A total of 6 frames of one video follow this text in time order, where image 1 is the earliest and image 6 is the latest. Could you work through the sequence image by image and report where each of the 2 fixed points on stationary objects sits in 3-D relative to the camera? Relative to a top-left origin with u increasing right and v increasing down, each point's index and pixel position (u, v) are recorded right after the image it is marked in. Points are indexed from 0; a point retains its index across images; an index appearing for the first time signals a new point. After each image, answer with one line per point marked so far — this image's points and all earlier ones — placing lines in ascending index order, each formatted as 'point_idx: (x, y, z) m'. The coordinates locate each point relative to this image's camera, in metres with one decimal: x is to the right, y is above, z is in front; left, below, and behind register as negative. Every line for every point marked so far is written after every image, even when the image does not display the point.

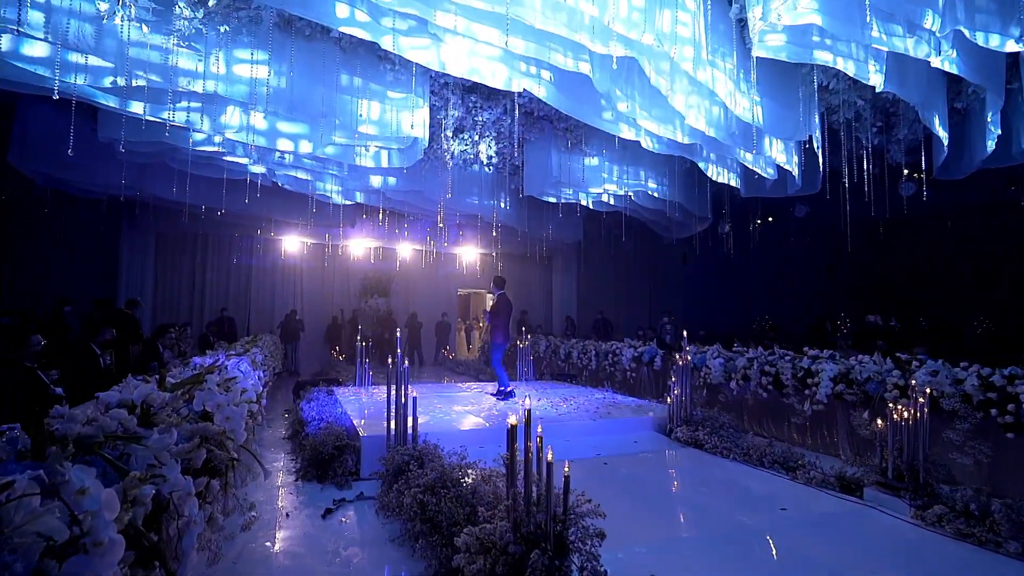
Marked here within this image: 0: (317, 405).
0: (-2.1, -1.3, +5.9) m
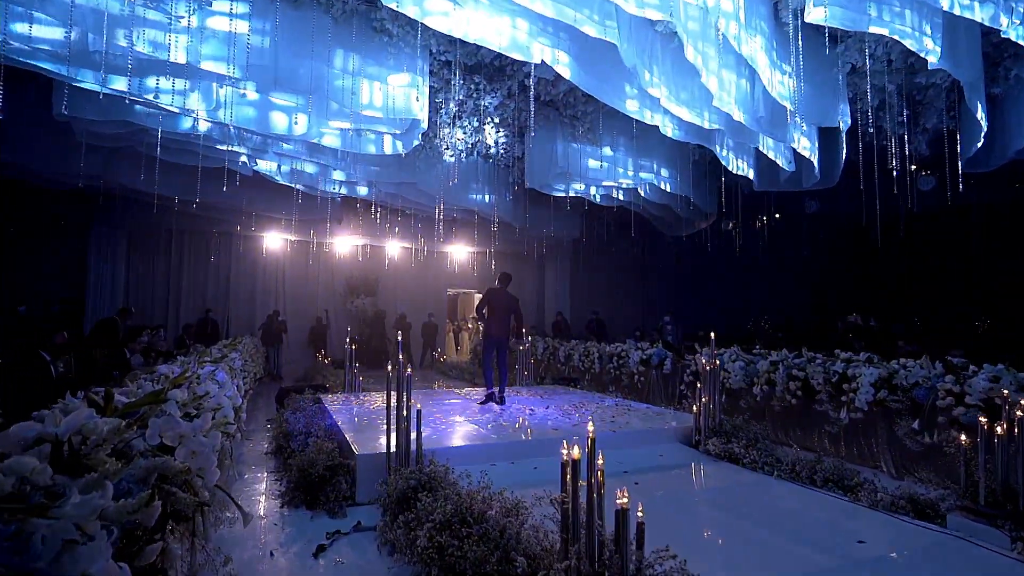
0: (-2.0, -1.2, +5.3) m
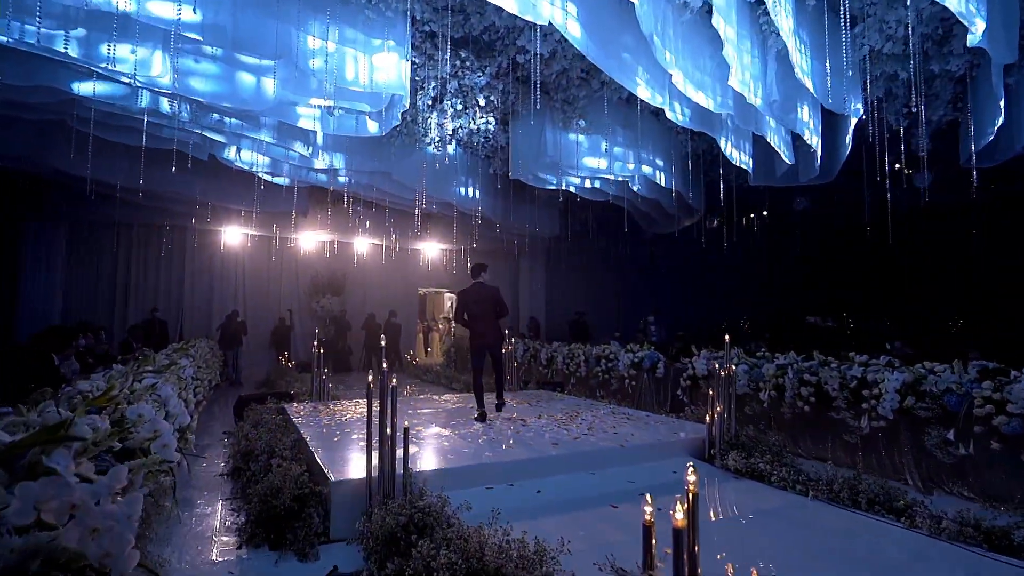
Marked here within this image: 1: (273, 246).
0: (-2.1, -1.2, +4.6) m
1: (-5.7, +1.0, +13.2) m
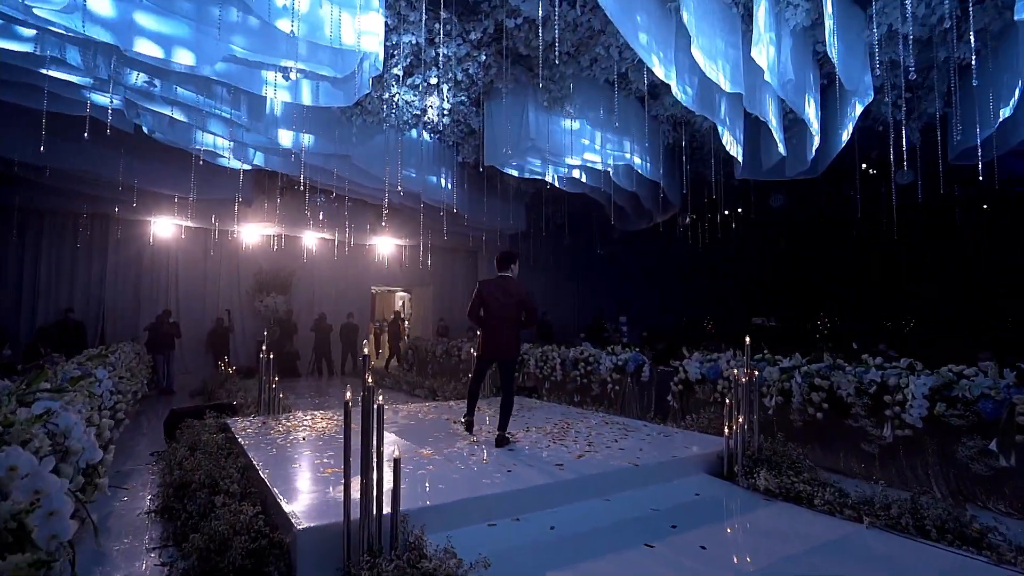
0: (-2.1, -1.2, +3.8) m
1: (-6.6, +1.1, +12.0) m
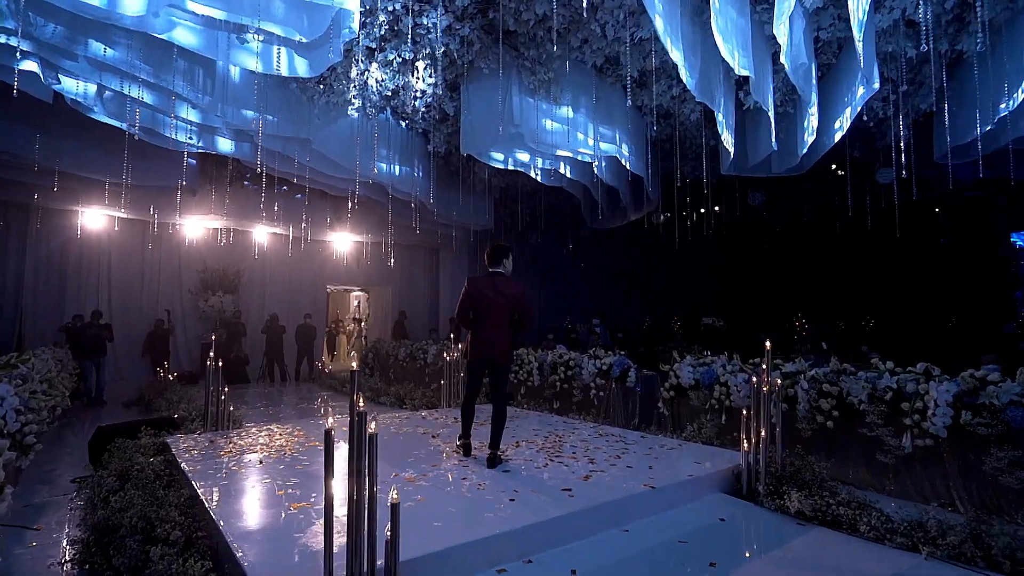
0: (-2.1, -1.1, +3.1) m
1: (-7.2, +1.1, +10.9) m
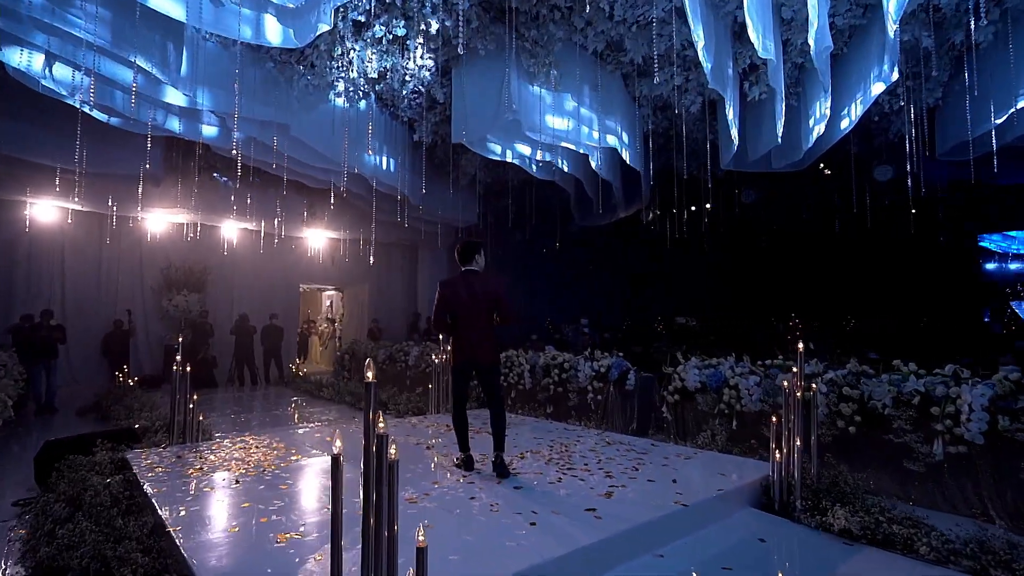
0: (-2.0, -1.1, +2.7) m
1: (-7.5, +1.1, +10.2) m
